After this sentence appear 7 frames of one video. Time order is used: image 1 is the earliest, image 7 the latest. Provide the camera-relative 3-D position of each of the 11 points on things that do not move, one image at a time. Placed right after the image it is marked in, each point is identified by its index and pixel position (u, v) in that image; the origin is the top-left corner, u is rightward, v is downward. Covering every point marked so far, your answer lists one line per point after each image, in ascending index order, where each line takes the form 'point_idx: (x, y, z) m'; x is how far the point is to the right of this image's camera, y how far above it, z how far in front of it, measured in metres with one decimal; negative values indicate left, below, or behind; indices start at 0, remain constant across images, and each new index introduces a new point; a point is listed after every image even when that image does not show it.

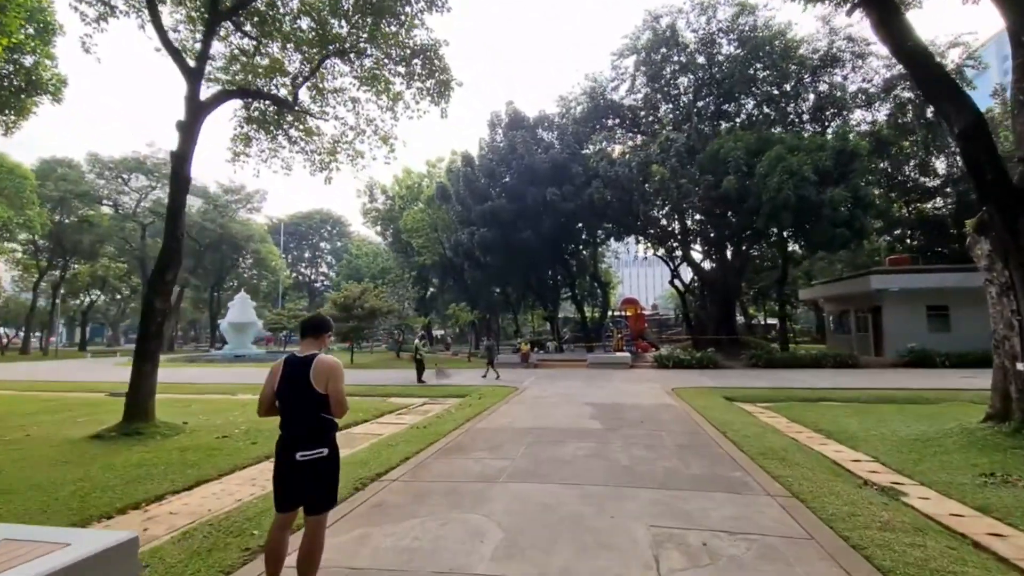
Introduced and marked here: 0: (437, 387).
0: (-2.2, -2.9, +14.4) m
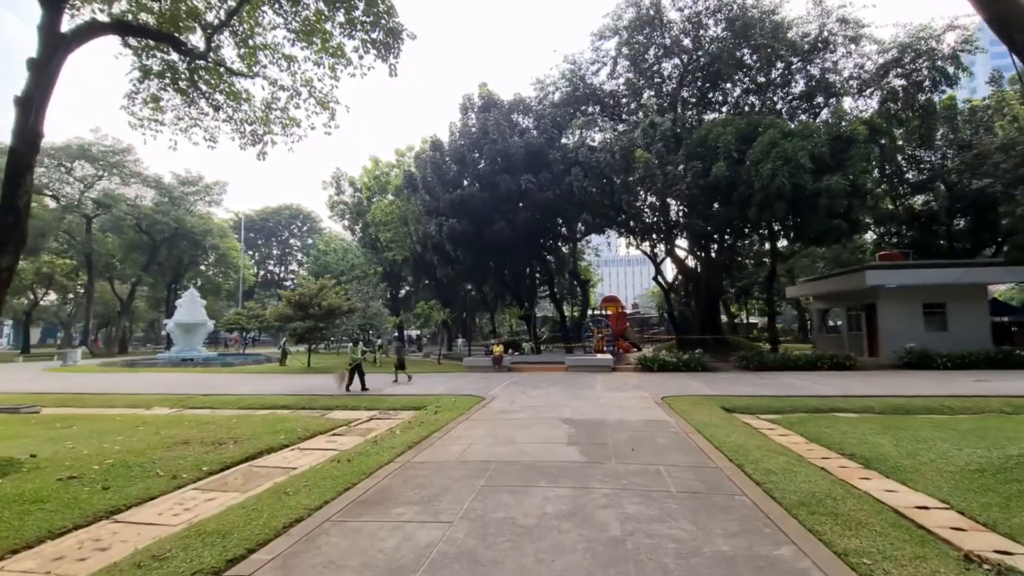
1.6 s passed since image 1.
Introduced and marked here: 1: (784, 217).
0: (-3.1, -2.8, +12.4) m
1: (+10.3, +2.7, +18.6) m
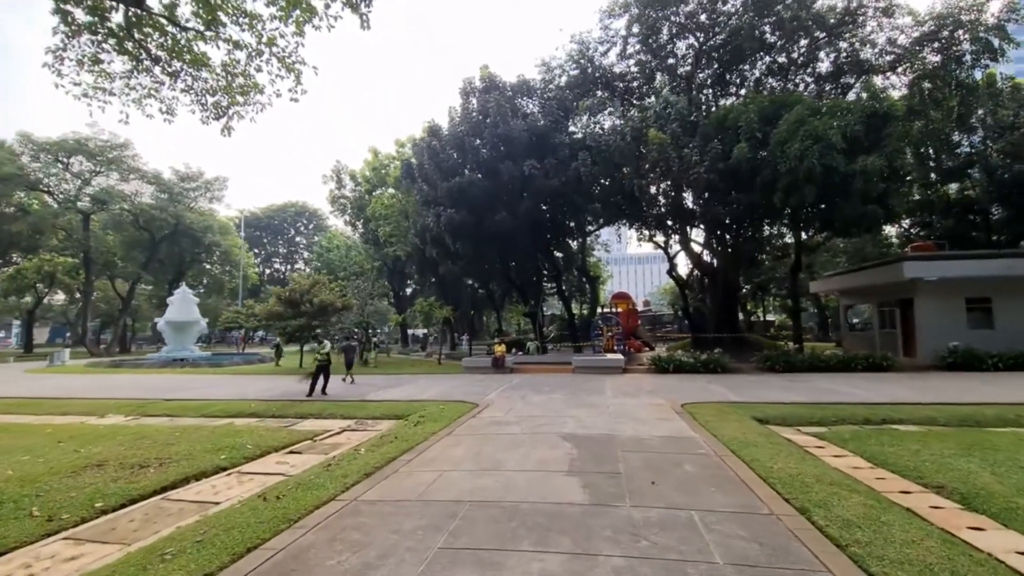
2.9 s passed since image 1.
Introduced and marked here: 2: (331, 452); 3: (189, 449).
0: (-3.1, -2.6, +11.0) m
1: (+10.4, +2.9, +16.9) m
2: (-2.6, -2.4, +7.1) m
3: (-4.6, -2.3, +6.9) m
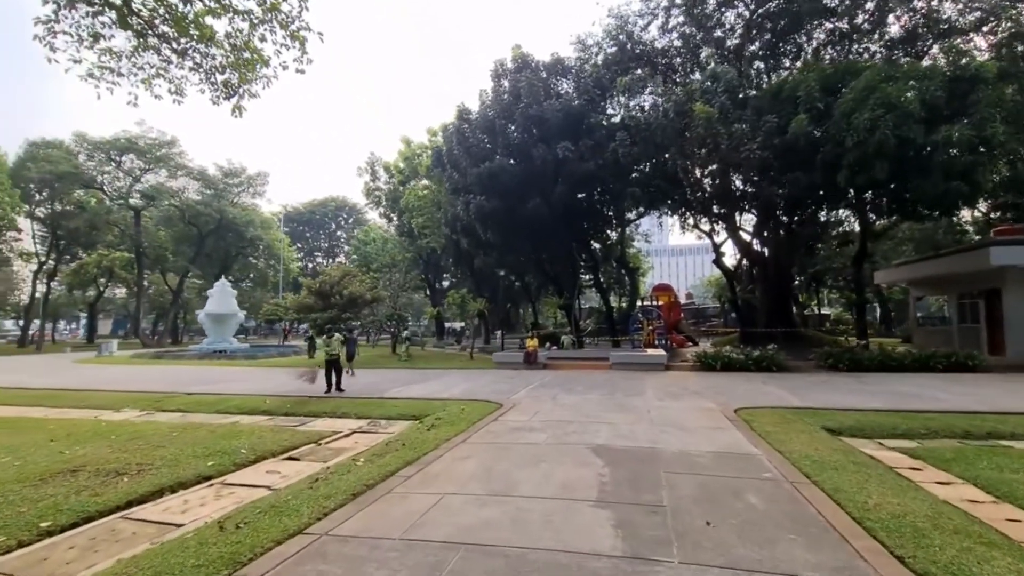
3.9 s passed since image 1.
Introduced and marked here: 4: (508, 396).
0: (-2.5, -2.4, +10.2) m
1: (+11.4, +3.3, +15.0) m
2: (-2.3, -2.2, +6.3) m
3: (-4.3, -2.1, +6.3) m
4: (-0.1, -2.3, +10.4) m
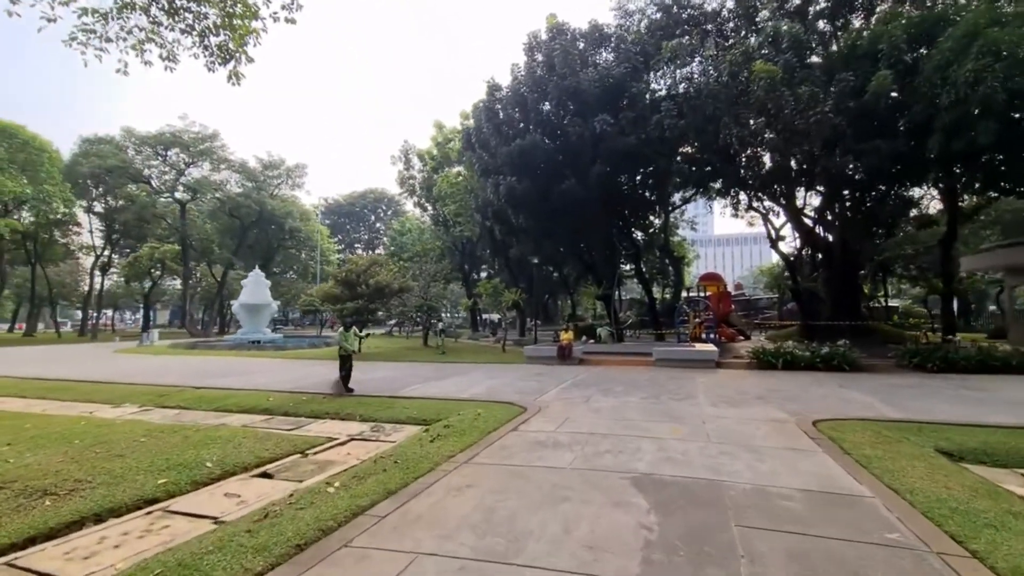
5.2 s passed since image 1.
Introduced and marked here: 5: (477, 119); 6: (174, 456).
0: (-2.0, -2.1, +9.0) m
1: (+12.2, +3.6, +12.6) m
2: (-2.2, -2.0, +5.1) m
3: (-4.1, -1.9, +5.3) m
4: (+0.4, -2.0, +9.1) m
5: (-1.4, +6.9, +20.0) m
6: (-3.9, -1.9, +5.6) m
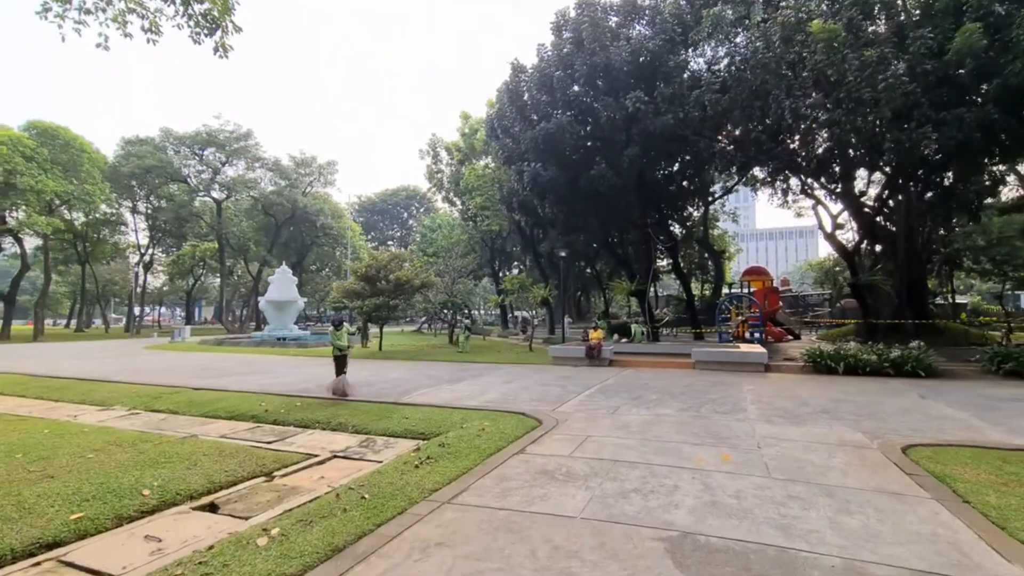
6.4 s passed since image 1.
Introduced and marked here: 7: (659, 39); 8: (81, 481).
0: (-1.8, -2.0, +8.0) m
1: (+12.7, +3.8, +10.5) m
2: (-2.2, -1.9, +4.1) m
3: (-4.1, -1.8, +4.4) m
4: (+0.7, -1.9, +7.8) m
5: (-0.4, +7.1, +18.9) m
6: (-3.9, -1.9, +4.7) m
7: (+4.8, +8.1, +16.1) m
8: (-4.1, -1.8, +4.7) m
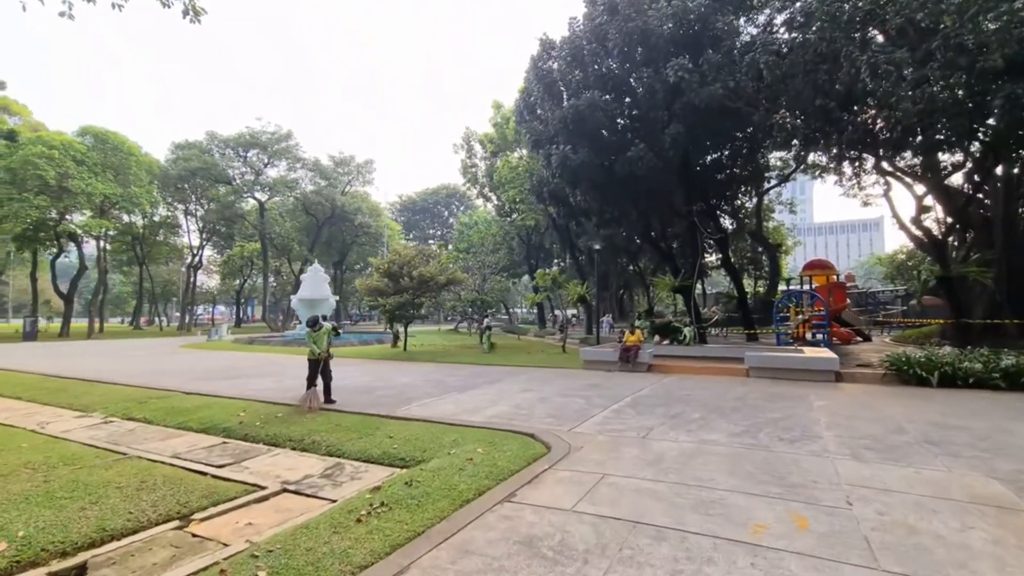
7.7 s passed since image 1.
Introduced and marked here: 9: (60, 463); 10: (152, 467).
0: (-1.7, -1.9, +6.8) m
1: (+12.9, +3.9, +7.9) m
2: (-2.4, -1.8, +2.9) m
3: (-4.3, -1.8, +3.4) m
4: (+0.8, -1.8, +6.4) m
5: (+0.7, +7.2, +17.4) m
6: (-4.0, -1.8, +3.7) m
7: (+5.6, +8.2, +14.2) m
8: (-4.3, -1.8, +3.6) m
9: (-4.8, -1.9, +5.3) m
10: (-3.8, -1.9, +5.3) m
